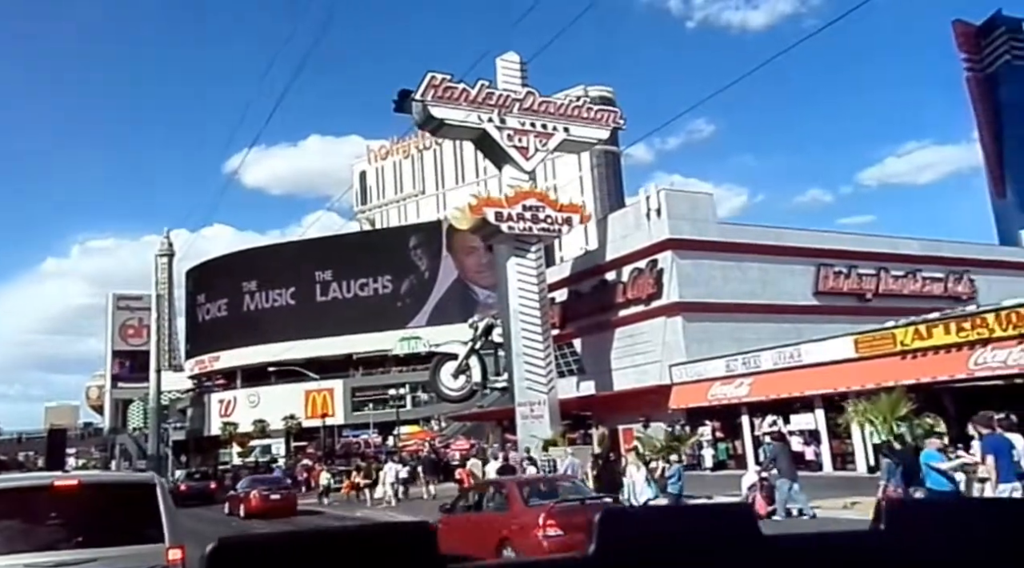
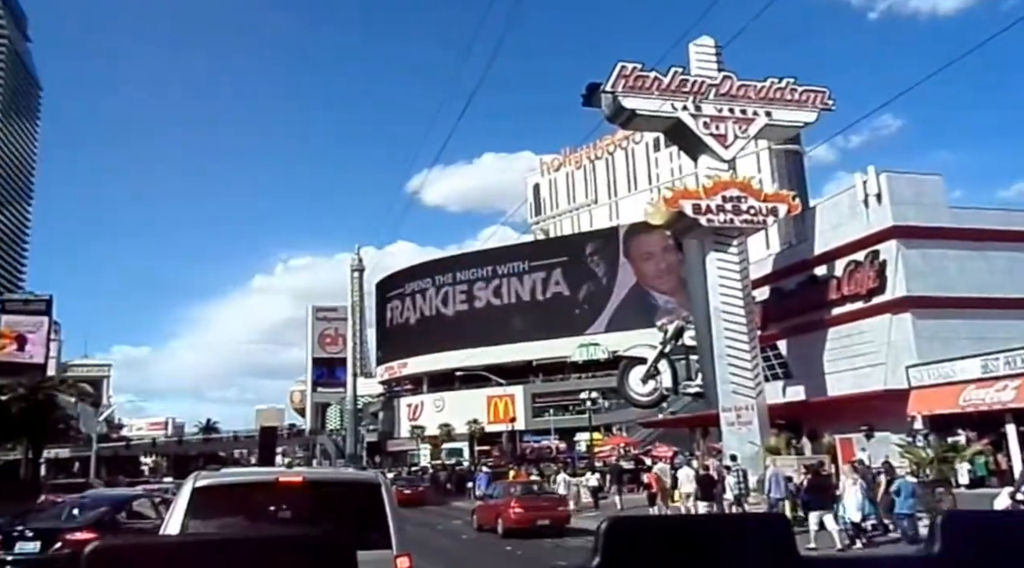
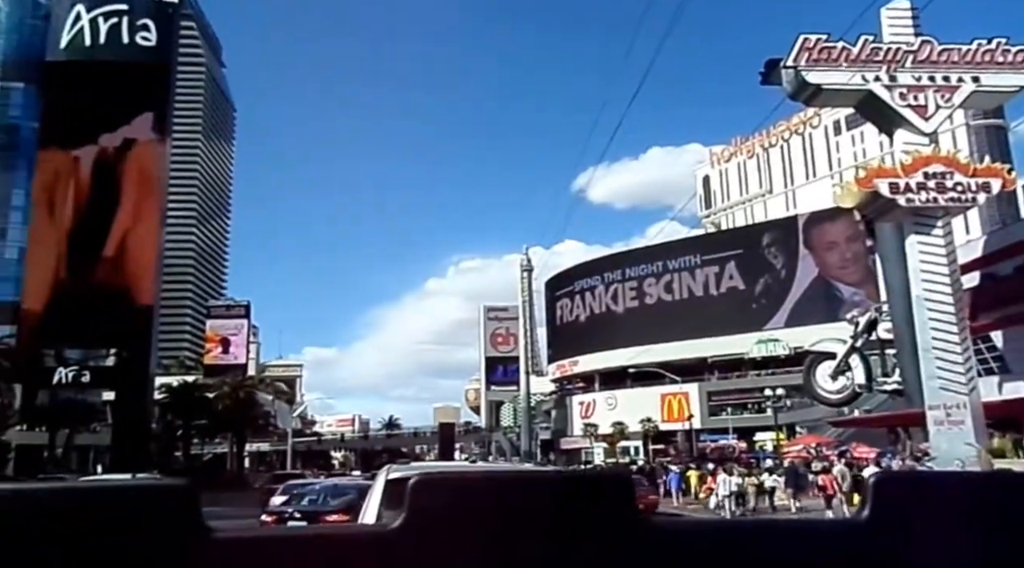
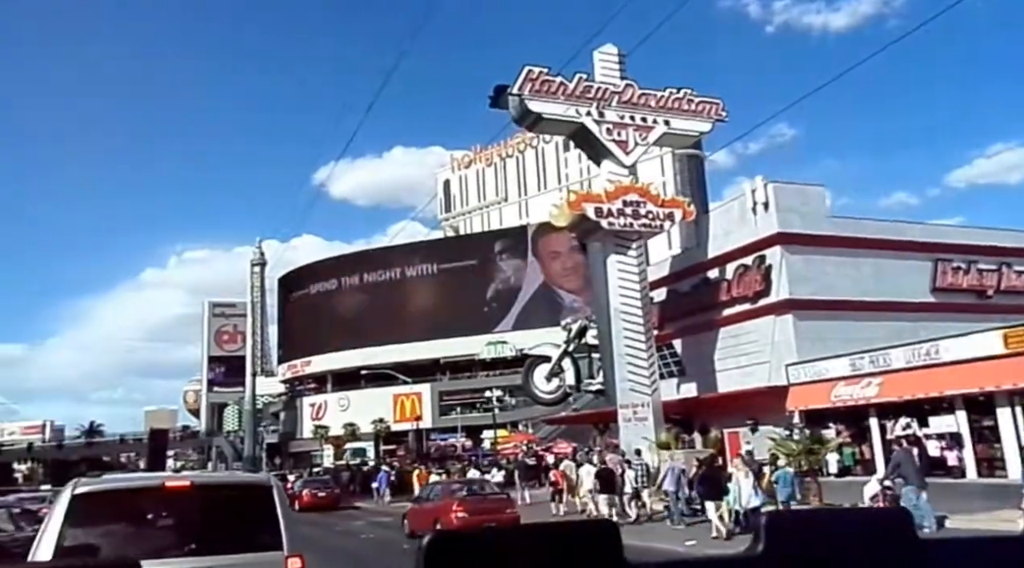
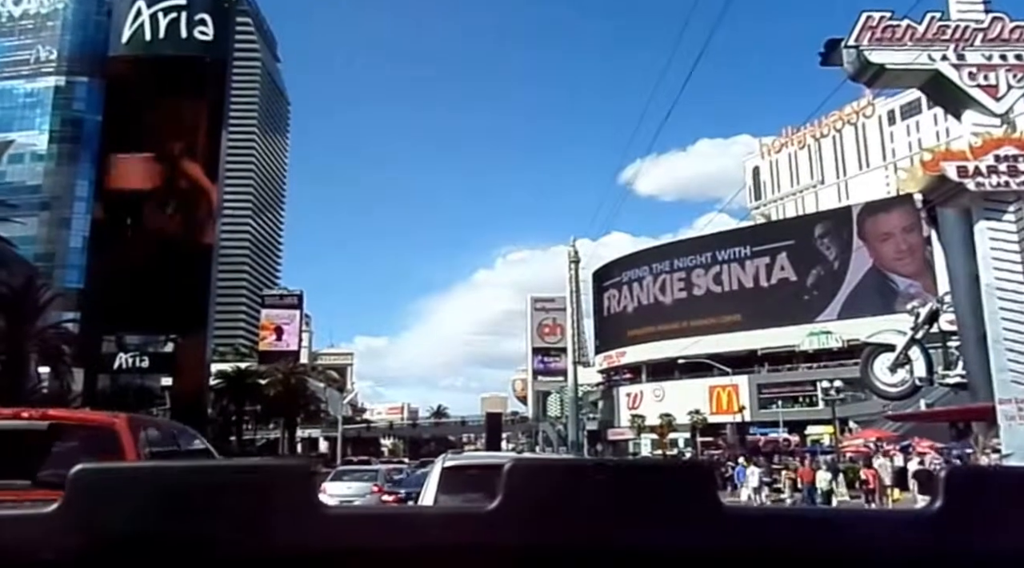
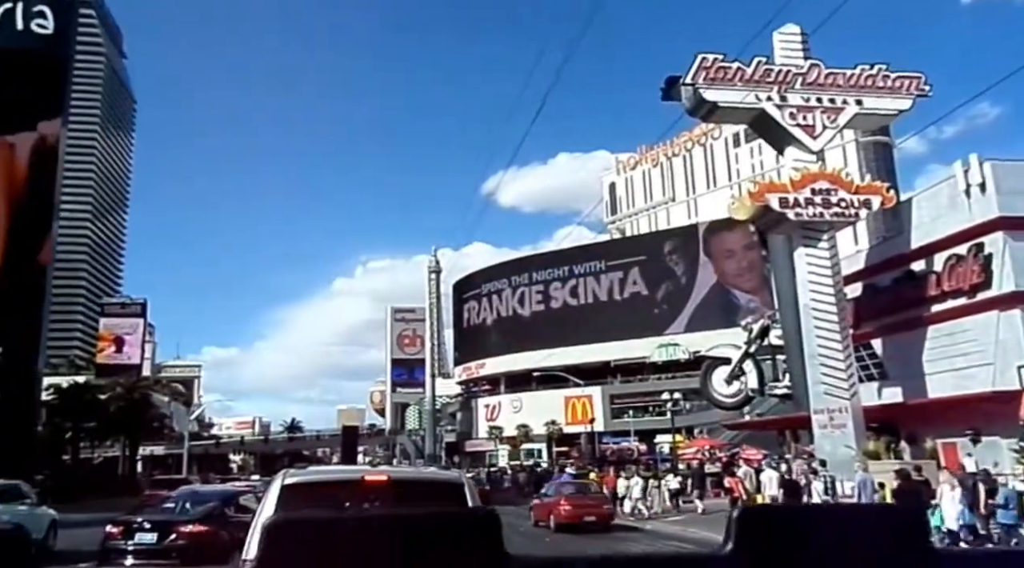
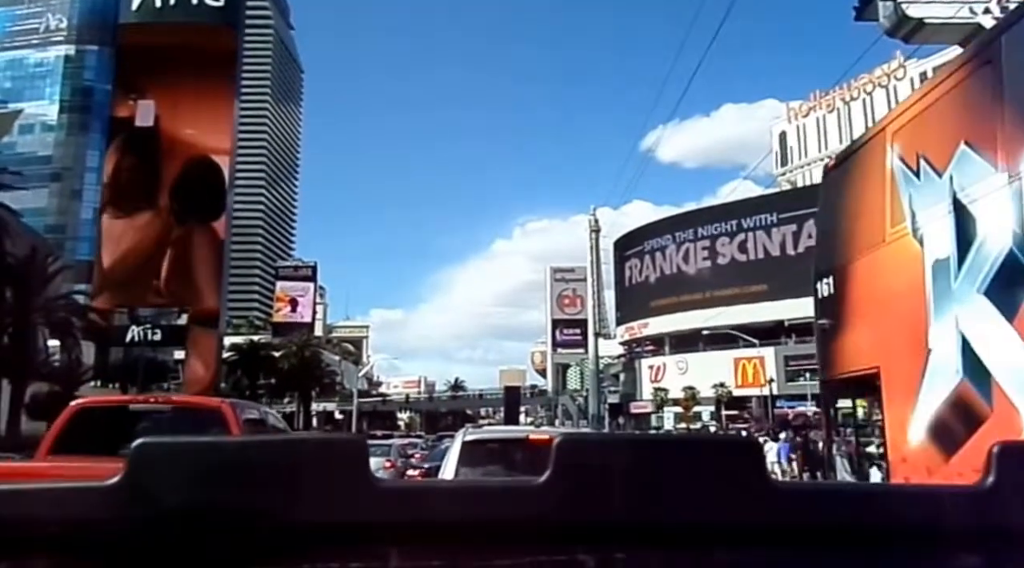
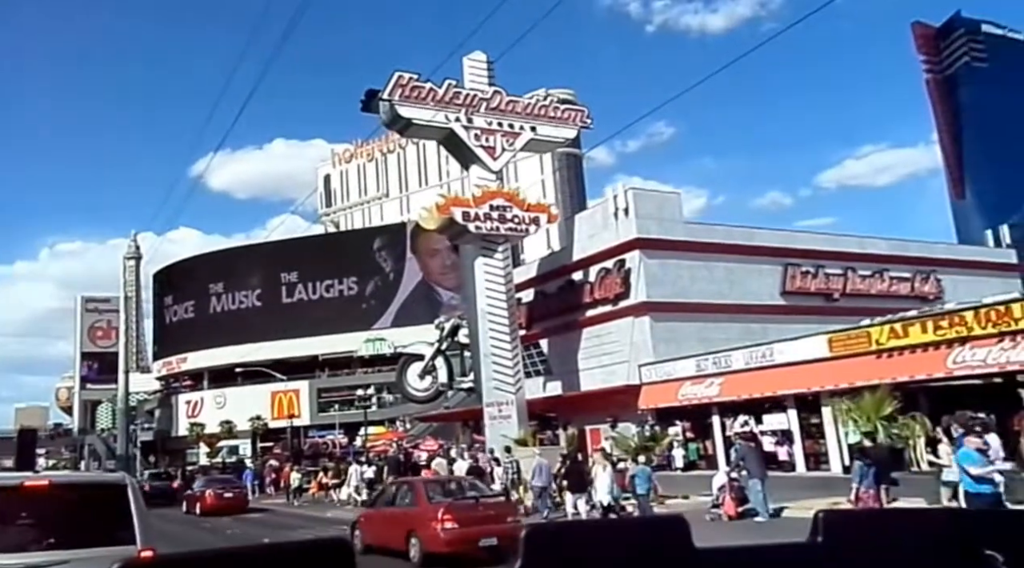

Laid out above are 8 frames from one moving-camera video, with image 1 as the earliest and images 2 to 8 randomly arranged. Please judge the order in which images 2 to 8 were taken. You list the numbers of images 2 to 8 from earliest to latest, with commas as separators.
8, 4, 2, 6, 3, 5, 7
